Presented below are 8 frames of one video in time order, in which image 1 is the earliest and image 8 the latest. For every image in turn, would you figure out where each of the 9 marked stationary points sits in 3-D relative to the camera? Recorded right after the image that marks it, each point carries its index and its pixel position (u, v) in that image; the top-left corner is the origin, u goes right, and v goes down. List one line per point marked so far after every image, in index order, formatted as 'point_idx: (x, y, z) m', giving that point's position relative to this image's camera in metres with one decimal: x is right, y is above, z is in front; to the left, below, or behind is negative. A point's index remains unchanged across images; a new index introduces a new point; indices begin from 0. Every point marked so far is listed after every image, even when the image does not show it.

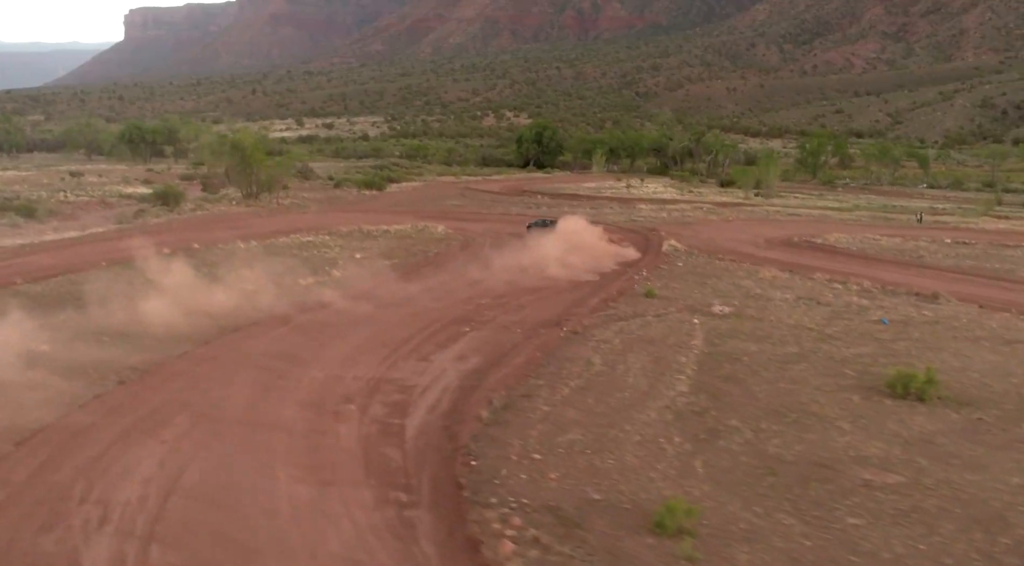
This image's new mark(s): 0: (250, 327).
0: (-5.6, -0.8, +16.3) m
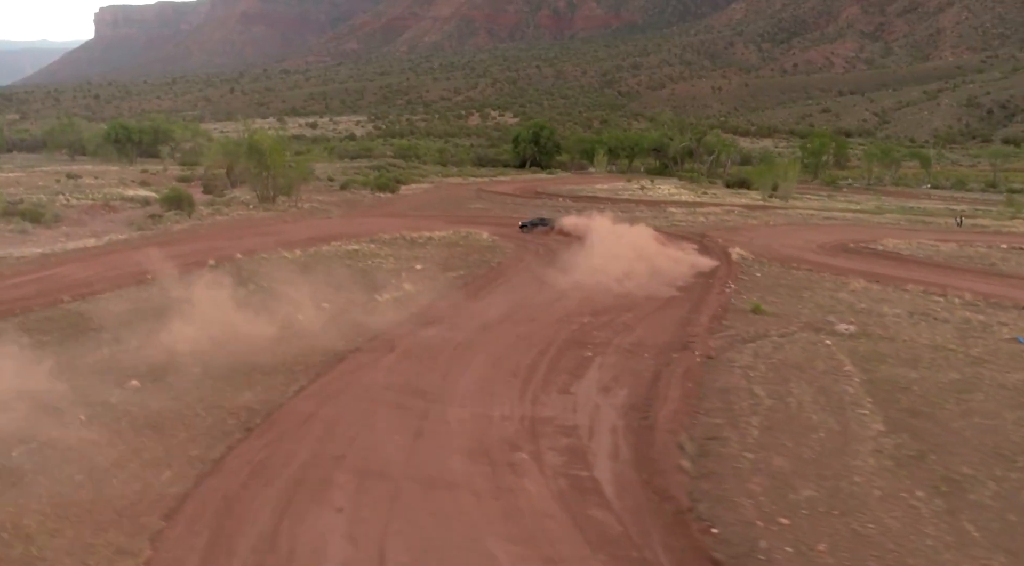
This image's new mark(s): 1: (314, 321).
0: (-3.2, -1.2, +14.7) m
1: (-4.5, -0.7, +17.2) m
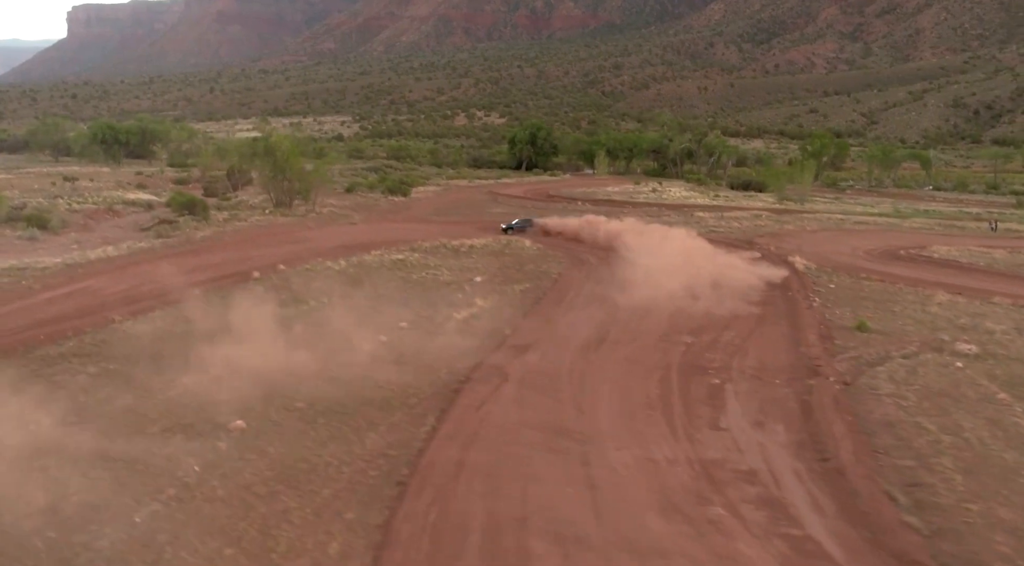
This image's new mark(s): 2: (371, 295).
0: (-1.0, -1.6, +13.4) m
1: (-2.4, -1.1, +15.8) m
2: (-3.6, -0.3, +19.5) m
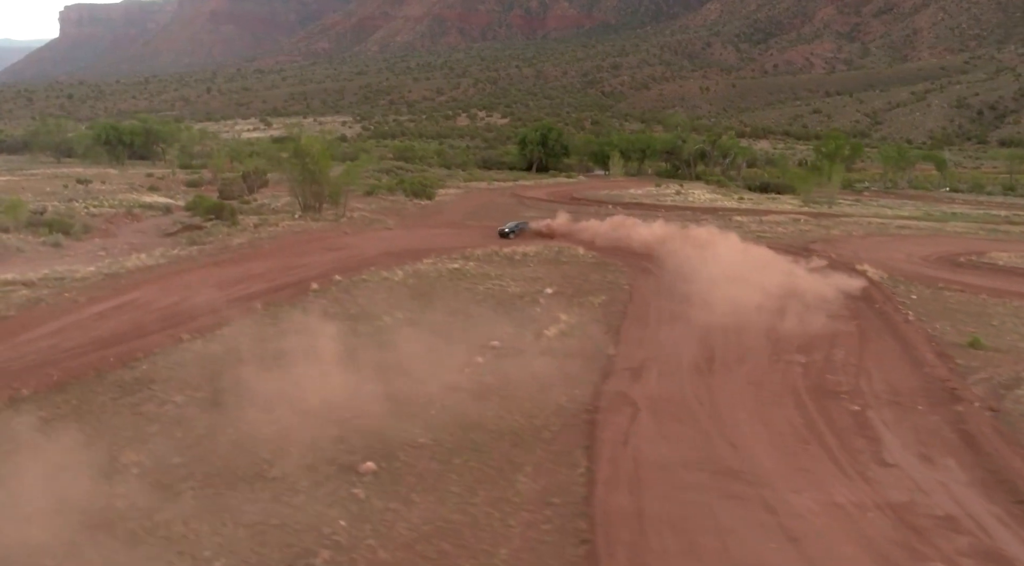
0: (+1.0, -1.9, +12.3) m
1: (-0.4, -1.4, +14.8) m
2: (-1.6, -0.6, +18.4) m
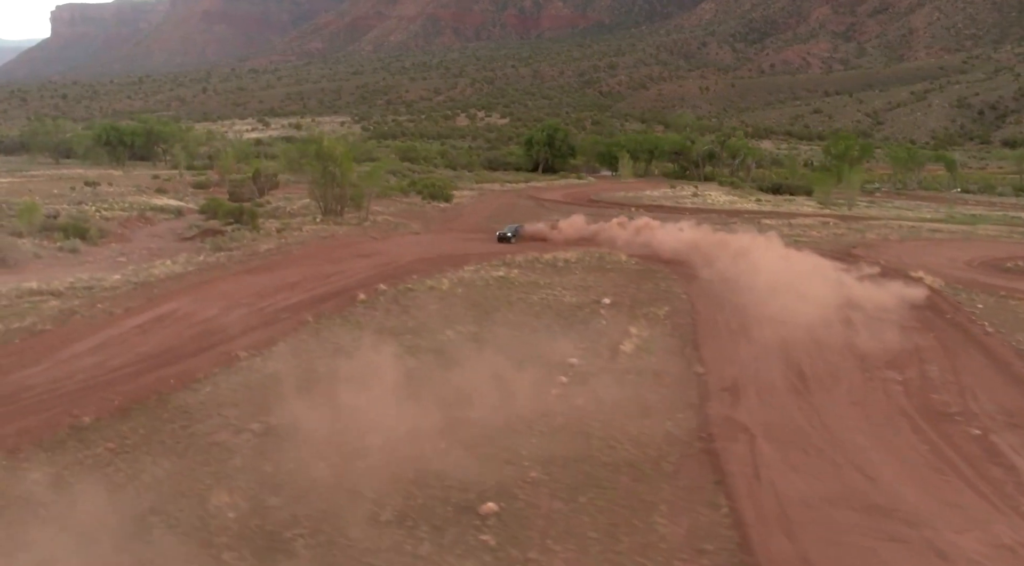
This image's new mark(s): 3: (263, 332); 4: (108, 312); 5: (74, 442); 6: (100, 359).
0: (+2.5, -2.2, +11.5) m
1: (+1.1, -1.7, +13.9) m
2: (-0.2, -0.9, +17.6) m
3: (-5.4, -1.1, +16.6) m
4: (-10.2, -0.7, +19.3) m
5: (-6.0, -2.2, +10.5) m
6: (-8.2, -1.5, +15.1) m
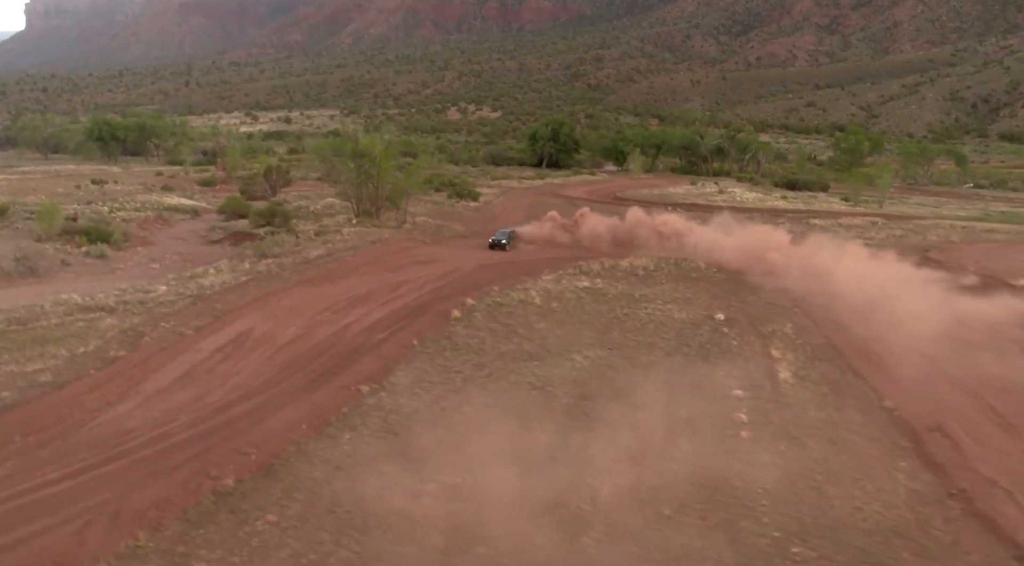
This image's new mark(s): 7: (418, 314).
0: (+5.2, -2.6, +9.9) m
1: (+3.7, -2.0, +12.3) m
2: (+2.4, -1.3, +16.0) m
3: (-2.8, -1.5, +14.9) m
4: (-7.7, -1.1, +17.5) m
5: (-3.3, -2.6, +8.7) m
6: (-5.5, -1.9, +13.4) m
7: (-2.4, -0.8, +18.8) m
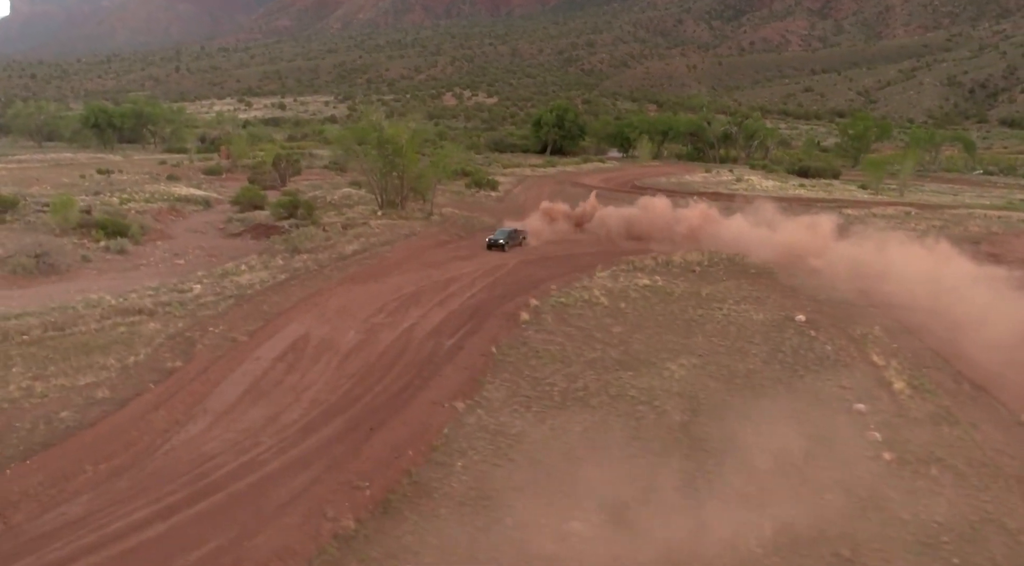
0: (+6.8, -2.7, +9.0) m
1: (+5.4, -2.1, +11.4) m
2: (+4.0, -1.3, +15.0) m
3: (-1.2, -1.5, +13.9) m
4: (-6.1, -1.2, +16.4) m
5: (-1.6, -2.8, +7.7) m
6: (-3.9, -2.1, +12.3) m
7: (-0.8, -0.8, +17.7) m
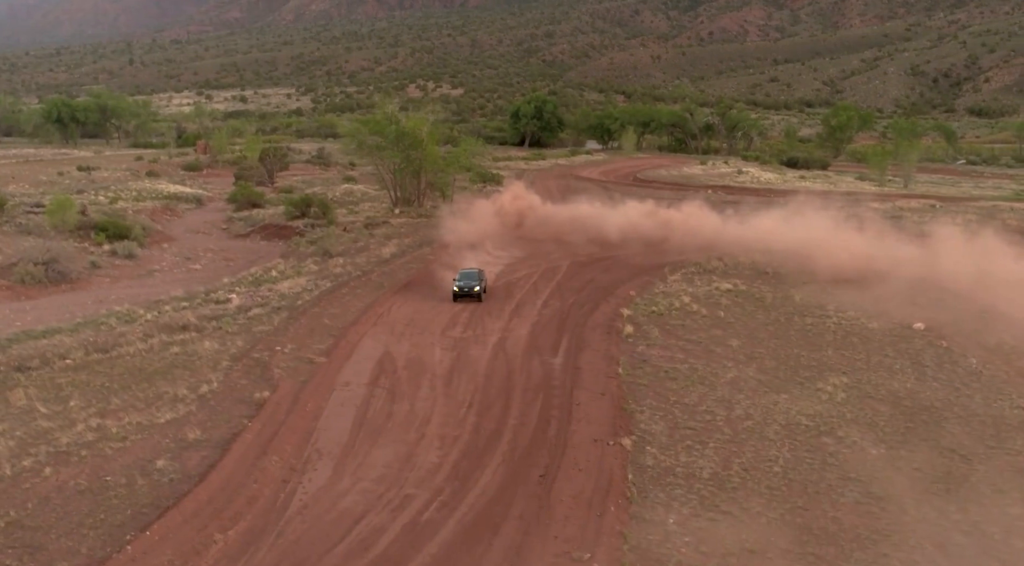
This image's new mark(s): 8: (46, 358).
0: (+9.3, -2.9, +7.9) m
1: (+7.7, -2.3, +10.2) m
2: (+6.1, -1.5, +13.7) m
3: (+1.0, -1.8, +12.3) m
4: (-4.0, -1.5, +14.7) m
5: (+0.9, -3.1, +6.2) m
6: (-1.6, -2.3, +10.7) m
7: (+1.2, -1.0, +16.2) m
8: (-9.1, -1.5, +14.9) m
